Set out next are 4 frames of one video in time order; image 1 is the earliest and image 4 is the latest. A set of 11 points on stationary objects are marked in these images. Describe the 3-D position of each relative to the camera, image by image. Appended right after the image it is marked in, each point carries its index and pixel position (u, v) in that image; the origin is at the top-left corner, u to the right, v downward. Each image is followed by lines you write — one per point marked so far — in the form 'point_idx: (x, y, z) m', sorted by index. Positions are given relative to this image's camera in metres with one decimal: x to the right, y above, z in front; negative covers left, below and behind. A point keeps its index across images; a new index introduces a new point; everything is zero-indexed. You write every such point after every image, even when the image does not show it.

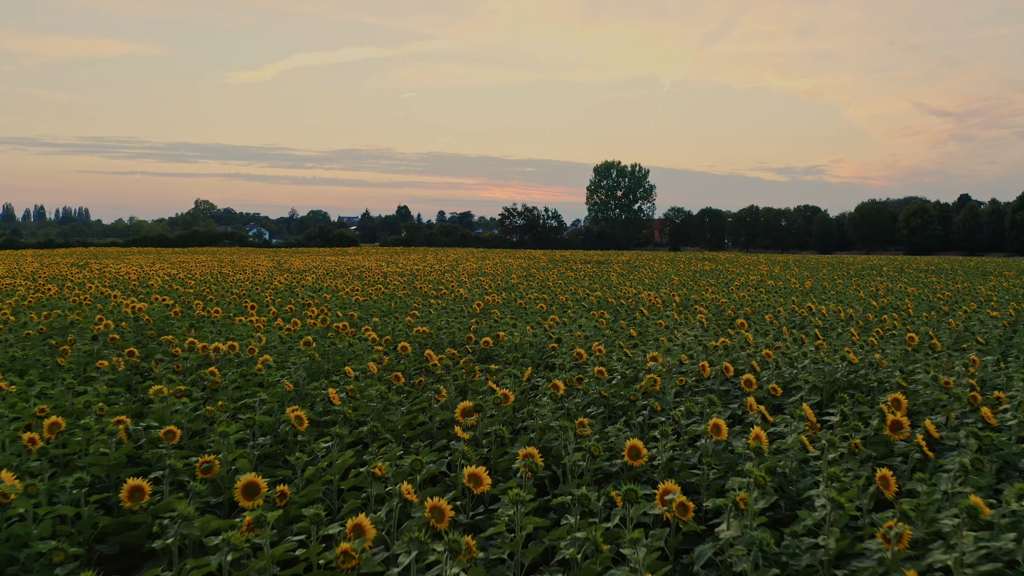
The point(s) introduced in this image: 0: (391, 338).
0: (-1.3, -0.5, +10.2) m
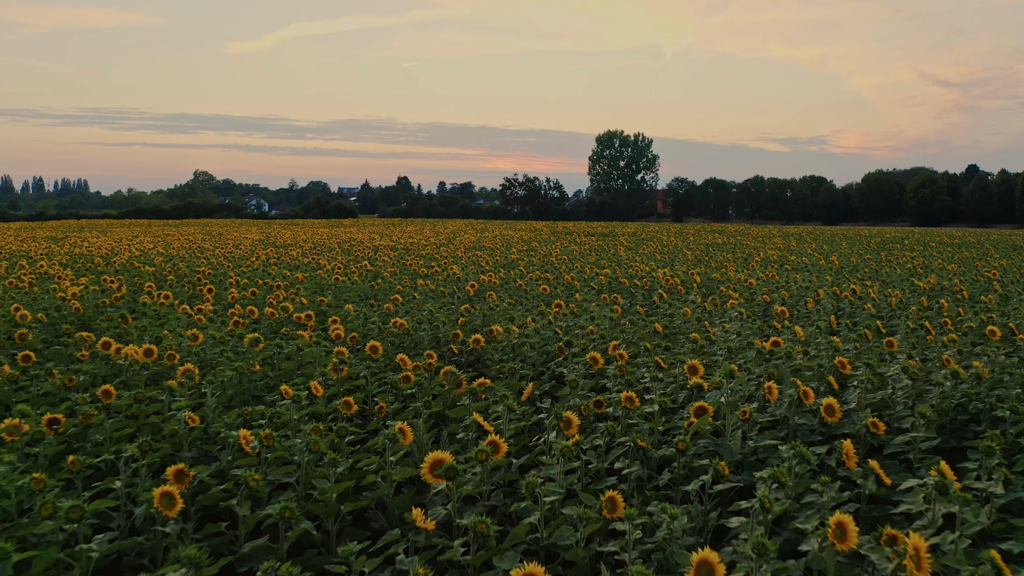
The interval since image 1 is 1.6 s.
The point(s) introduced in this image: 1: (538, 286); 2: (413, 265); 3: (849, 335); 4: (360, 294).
0: (-1.4, -0.4, +8.3) m
1: (+0.4, 0.0, +13.3) m
2: (-1.9, +0.4, +18.1) m
3: (+3.1, -0.4, +8.7) m
4: (-1.9, -0.1, +12.0) m
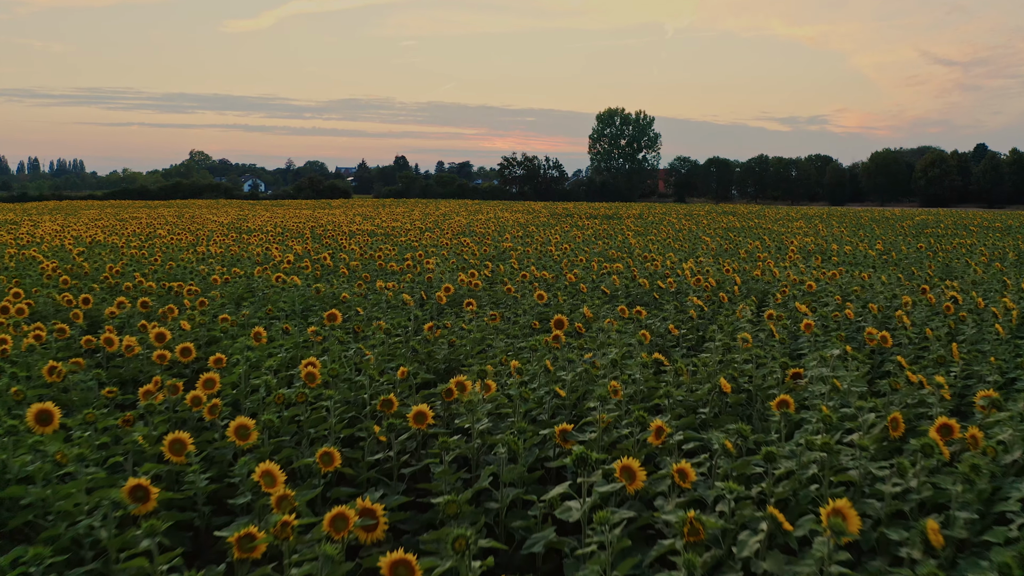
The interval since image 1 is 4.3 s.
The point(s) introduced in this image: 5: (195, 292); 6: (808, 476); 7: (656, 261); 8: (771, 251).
0: (-1.5, -0.6, +5.1) m
1: (+0.2, 0.0, +10.1) m
2: (-2.1, +0.5, +14.9) m
3: (+3.0, -0.6, +5.5) m
4: (-2.1, -0.2, +8.8) m
5: (-3.3, 0.0, +9.8) m
6: (+1.1, -0.7, +3.5) m
7: (+2.1, +0.4, +13.5) m
8: (+4.8, +0.7, +17.2) m
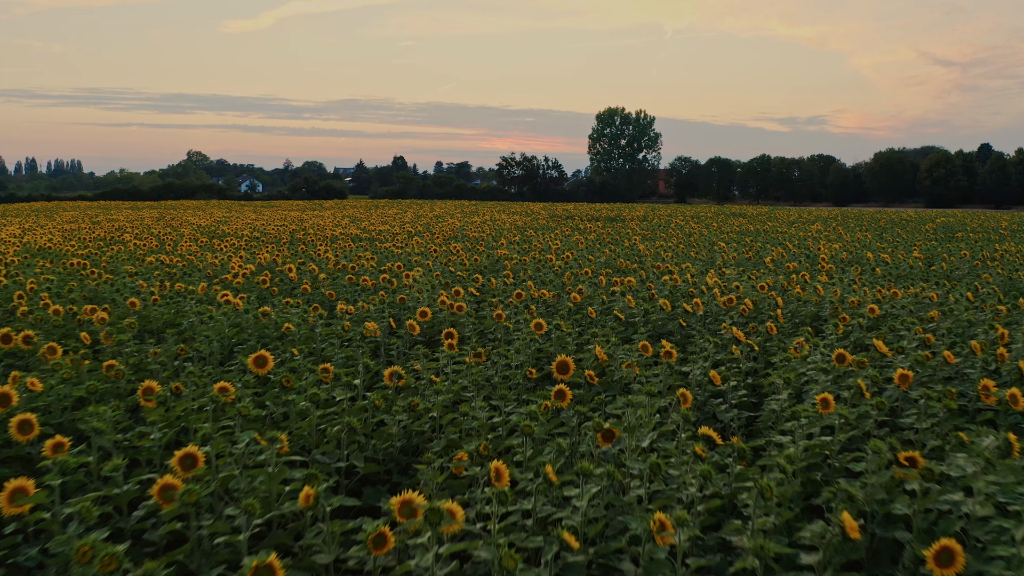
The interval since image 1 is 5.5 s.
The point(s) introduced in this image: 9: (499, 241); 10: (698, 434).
0: (-1.6, -0.8, +3.1) m
1: (+0.1, -0.3, +8.1) m
2: (-2.1, +0.2, +12.8) m
3: (+2.9, -0.8, +3.5) m
4: (-2.2, -0.4, +6.8) m
5: (-3.4, -0.3, +7.8) m
6: (+1.0, -0.9, +1.5) m
7: (+2.0, +0.2, +11.5) m
8: (+4.7, +0.5, +15.1) m
9: (-0.3, +0.9, +18.8) m
10: (+0.8, -0.7, +4.0) m
